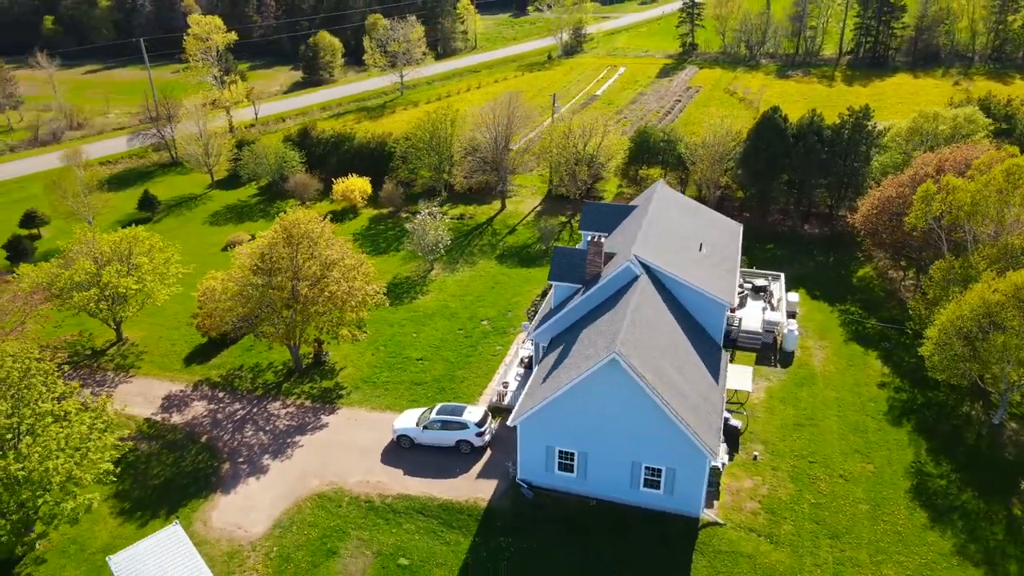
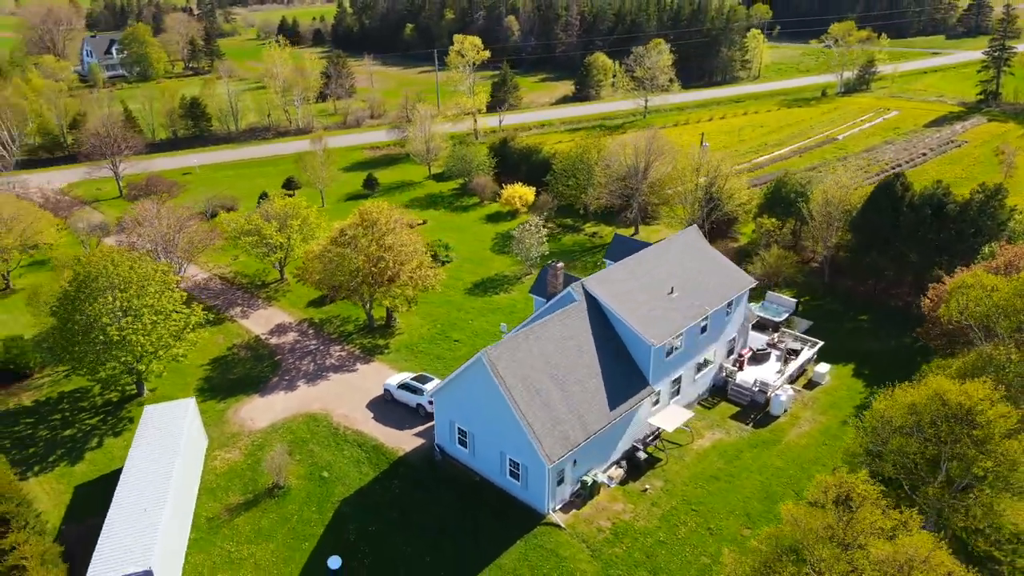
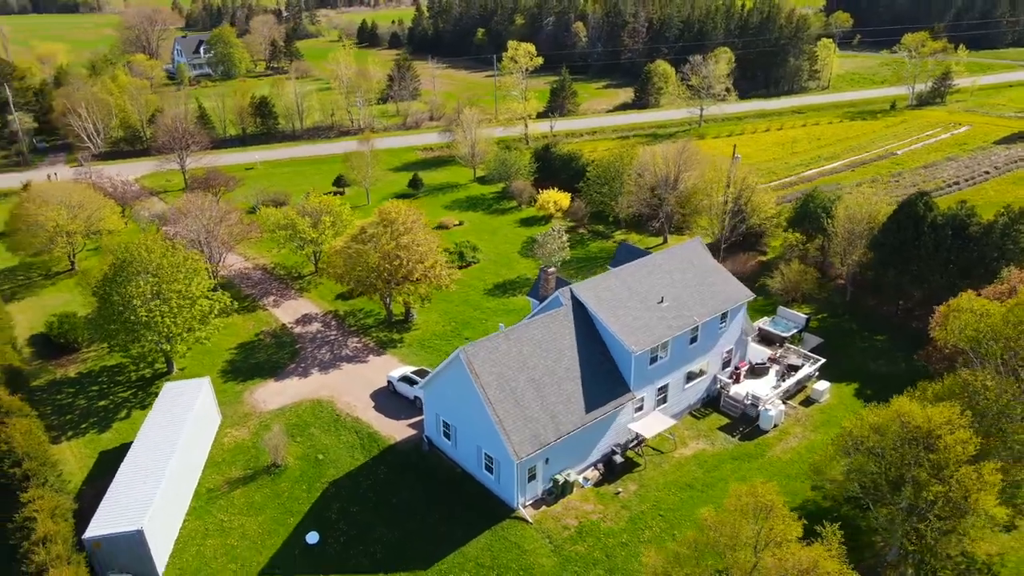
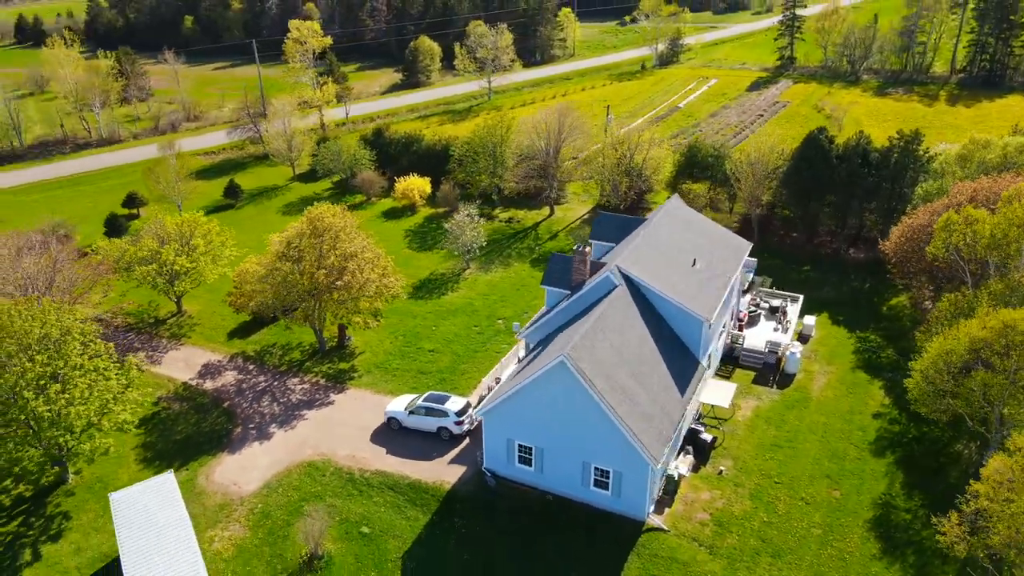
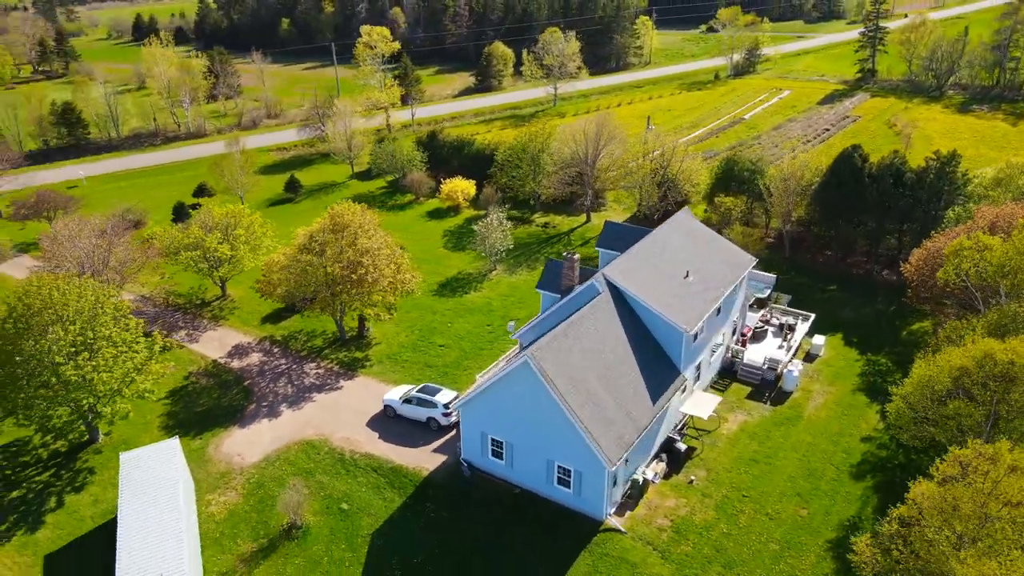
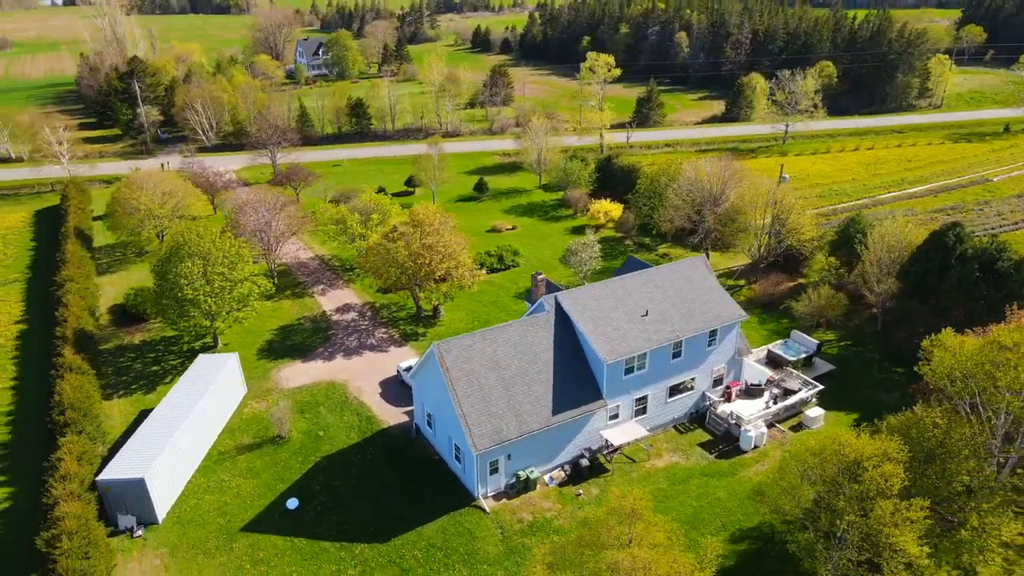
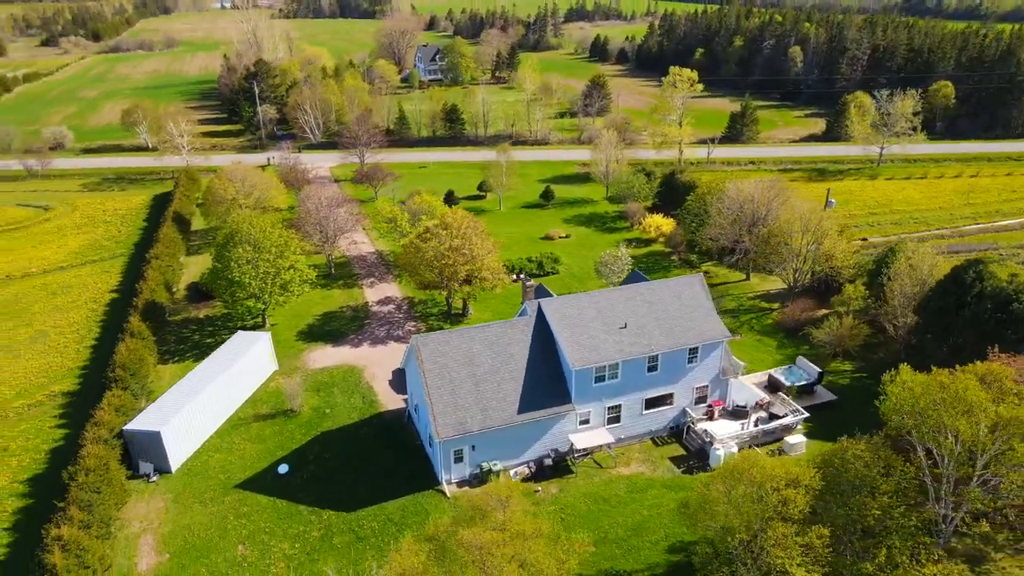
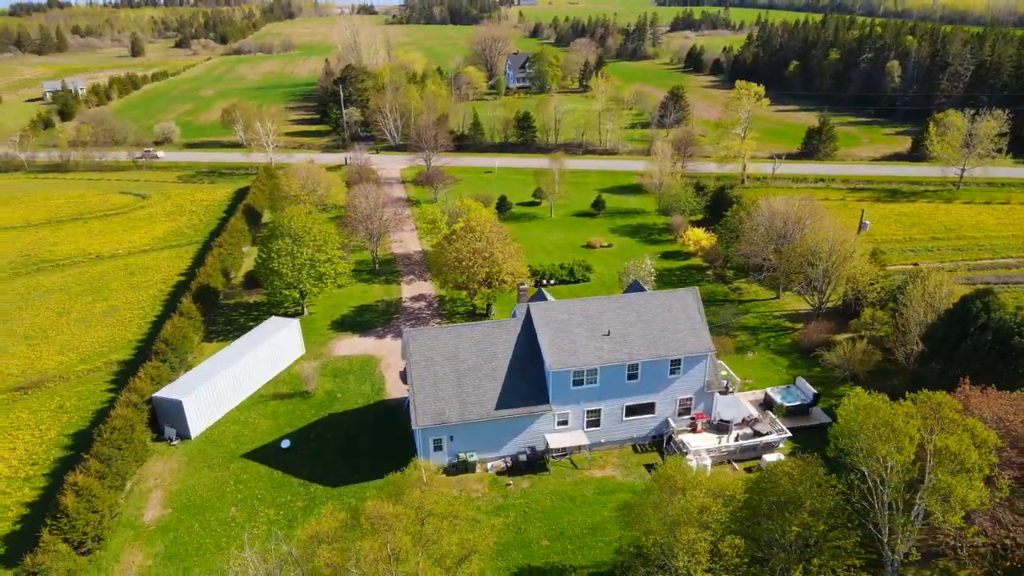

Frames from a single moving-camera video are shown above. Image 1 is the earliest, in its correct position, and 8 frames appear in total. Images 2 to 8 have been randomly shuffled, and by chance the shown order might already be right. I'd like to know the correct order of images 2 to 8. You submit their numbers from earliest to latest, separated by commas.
4, 5, 2, 3, 6, 7, 8
